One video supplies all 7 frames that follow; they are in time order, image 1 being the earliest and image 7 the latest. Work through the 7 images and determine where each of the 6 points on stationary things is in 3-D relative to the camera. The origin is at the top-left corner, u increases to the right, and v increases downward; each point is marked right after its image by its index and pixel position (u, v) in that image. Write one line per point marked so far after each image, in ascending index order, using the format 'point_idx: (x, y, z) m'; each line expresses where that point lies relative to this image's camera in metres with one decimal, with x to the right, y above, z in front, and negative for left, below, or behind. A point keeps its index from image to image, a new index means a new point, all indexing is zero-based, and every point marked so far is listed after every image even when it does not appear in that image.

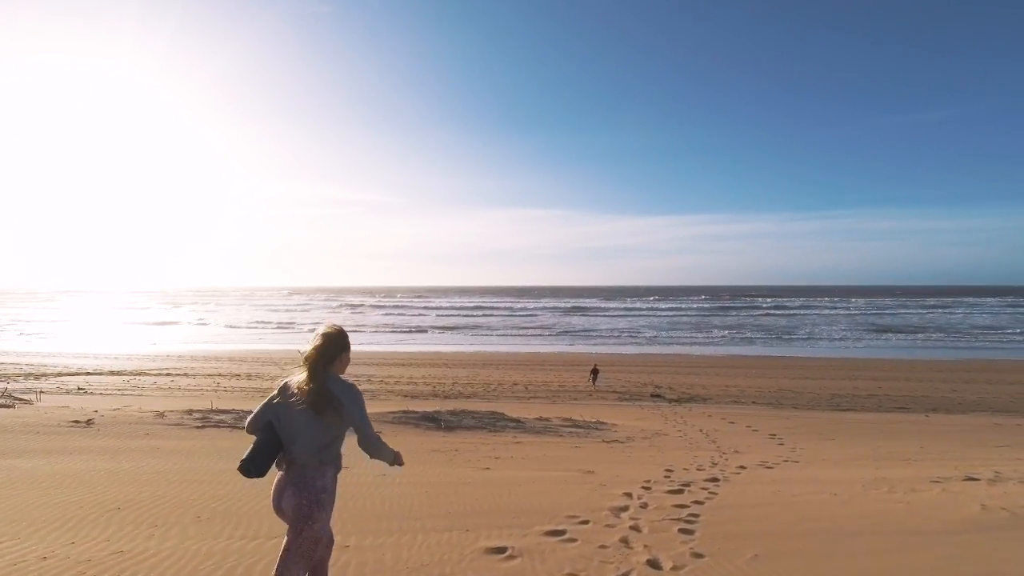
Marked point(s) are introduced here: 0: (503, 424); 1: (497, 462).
0: (-0.2, -3.2, +13.7) m
1: (-0.2, -2.7, +9.2) m
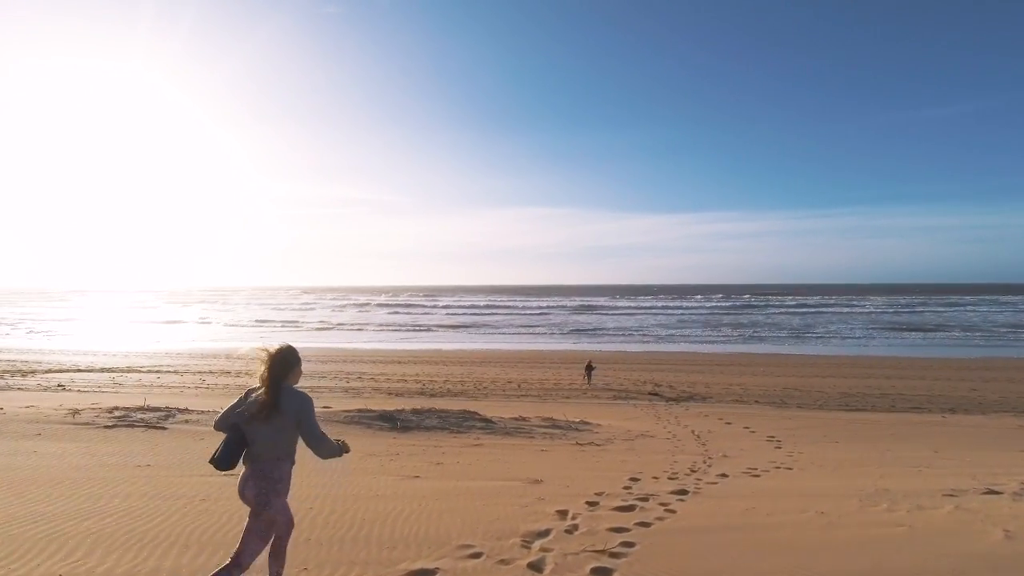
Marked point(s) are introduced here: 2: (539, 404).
0: (-0.9, -2.9, +12.5) m
1: (-1.0, -2.5, +8.0) m
2: (+0.9, -3.7, +18.9) m
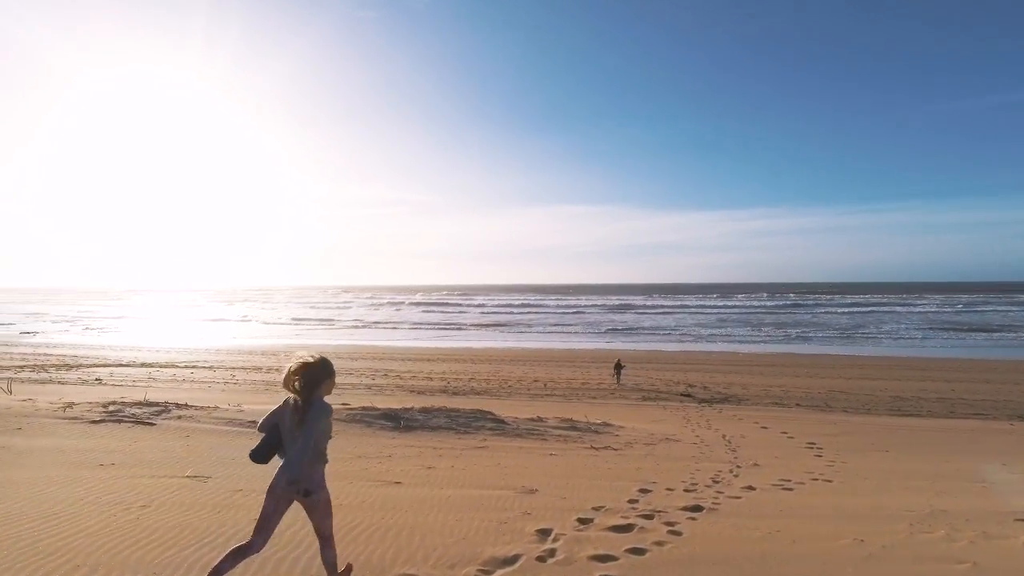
0: (-0.6, -2.7, +11.7) m
1: (-1.1, -2.3, +7.3) m
2: (+1.5, -3.6, +18.0) m
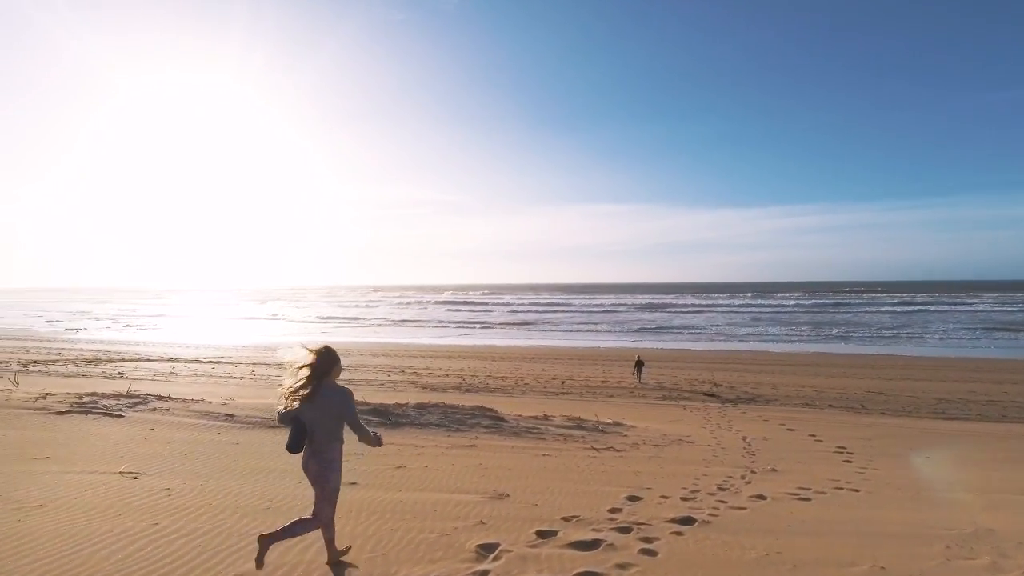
0: (-0.6, -2.5, +11.0) m
1: (-1.3, -2.1, +6.6) m
2: (+1.9, -3.4, +17.1) m
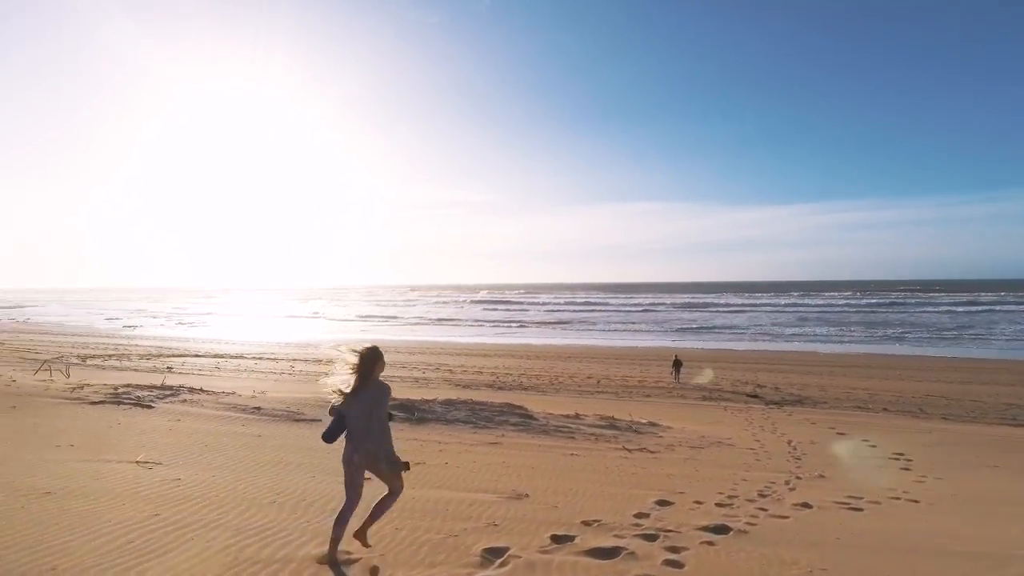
0: (-0.1, -2.4, +10.7) m
1: (-1.1, -2.0, +6.3) m
2: (+2.8, -3.2, +16.6) m
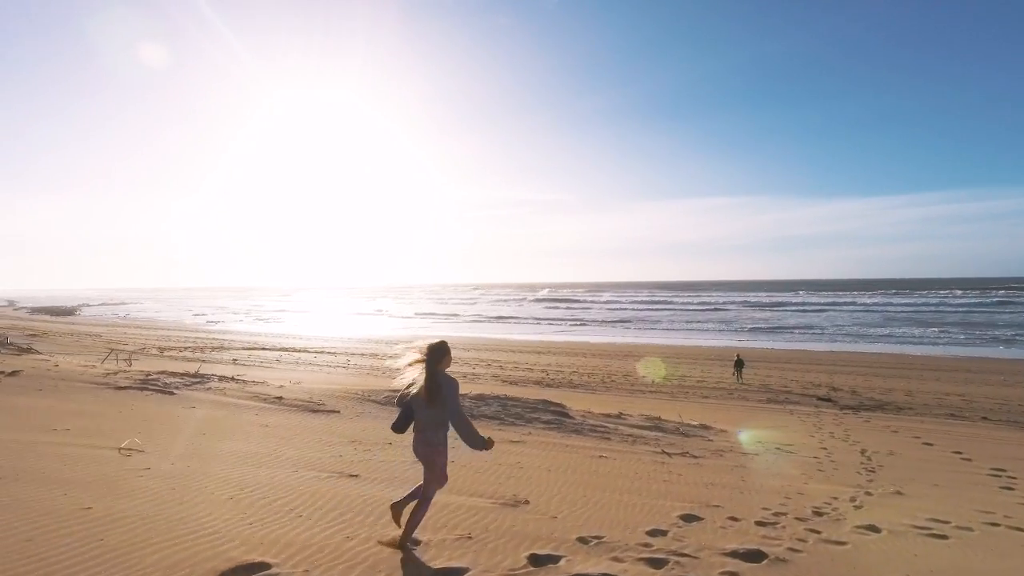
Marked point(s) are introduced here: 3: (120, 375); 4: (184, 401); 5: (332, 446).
0: (+0.5, -2.2, +10.0) m
1: (-1.0, -1.8, +5.7) m
2: (+4.0, -3.0, +15.5) m
3: (-6.5, -1.4, +9.6) m
4: (-4.5, -1.6, +8.0) m
5: (-1.9, -1.7, +6.4) m
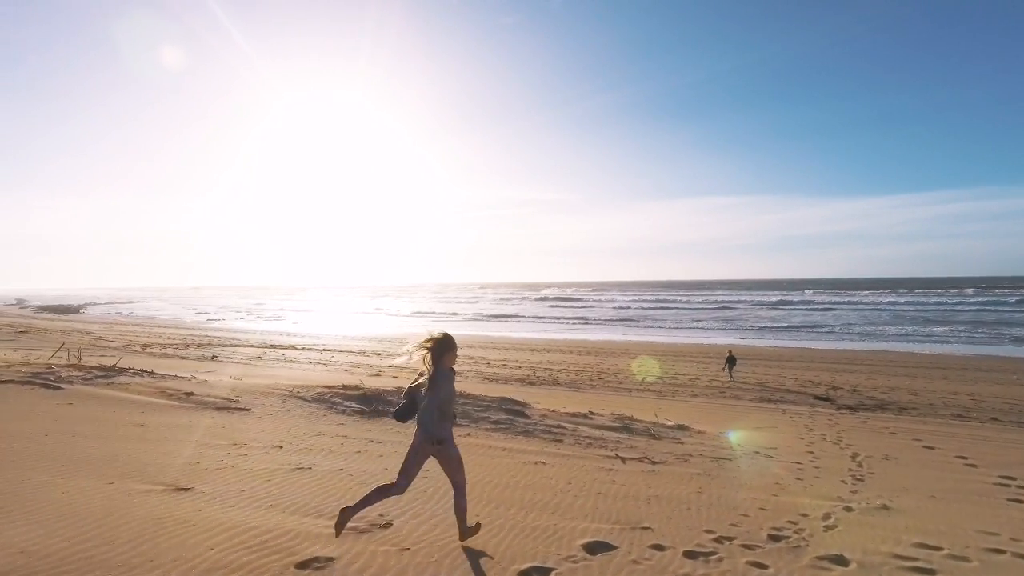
0: (-0.3, -1.9, +8.9) m
1: (-1.8, -1.5, +4.7) m
2: (+3.3, -2.8, +14.5) m
3: (-7.3, -1.2, +8.7) m
4: (-5.3, -1.4, +7.1) m
5: (-2.8, -1.5, +5.4) m
